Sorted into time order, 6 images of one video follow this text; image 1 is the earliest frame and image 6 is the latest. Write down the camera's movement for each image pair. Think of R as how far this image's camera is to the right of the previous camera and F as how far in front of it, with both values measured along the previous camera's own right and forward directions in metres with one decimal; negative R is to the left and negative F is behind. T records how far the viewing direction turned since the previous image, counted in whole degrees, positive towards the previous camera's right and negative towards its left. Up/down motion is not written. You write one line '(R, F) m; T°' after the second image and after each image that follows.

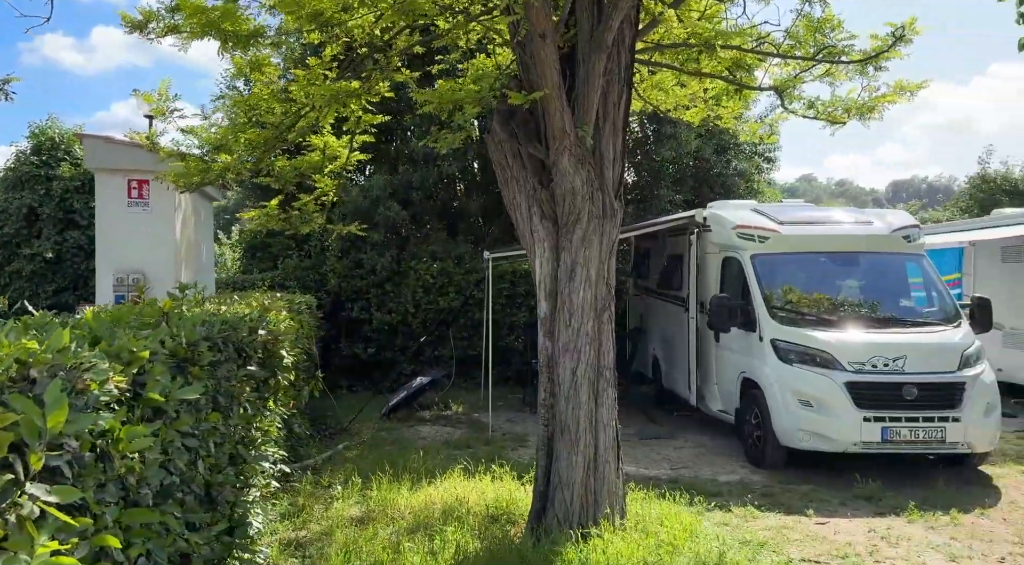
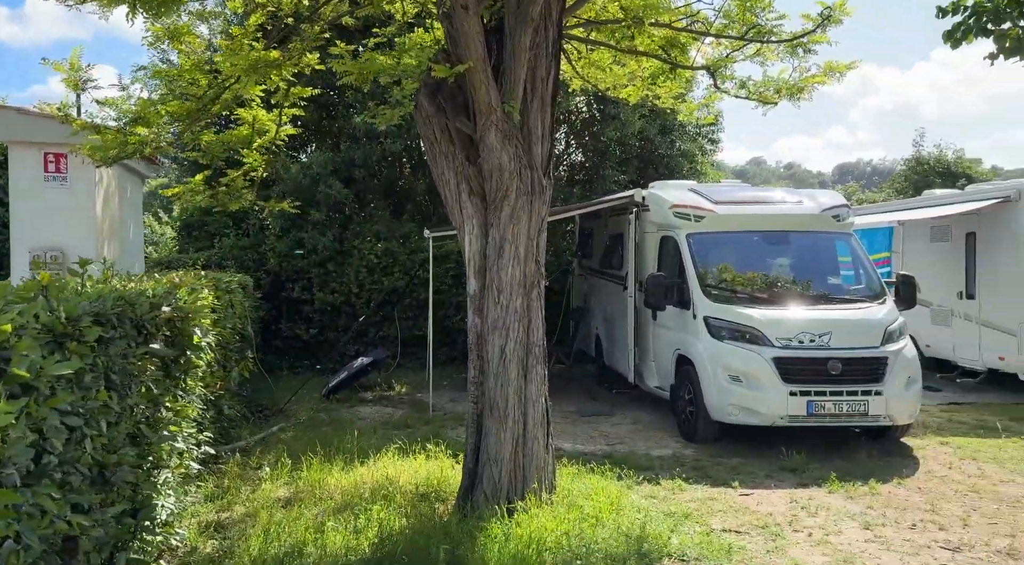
(+0.2, 0.0) m; +3°
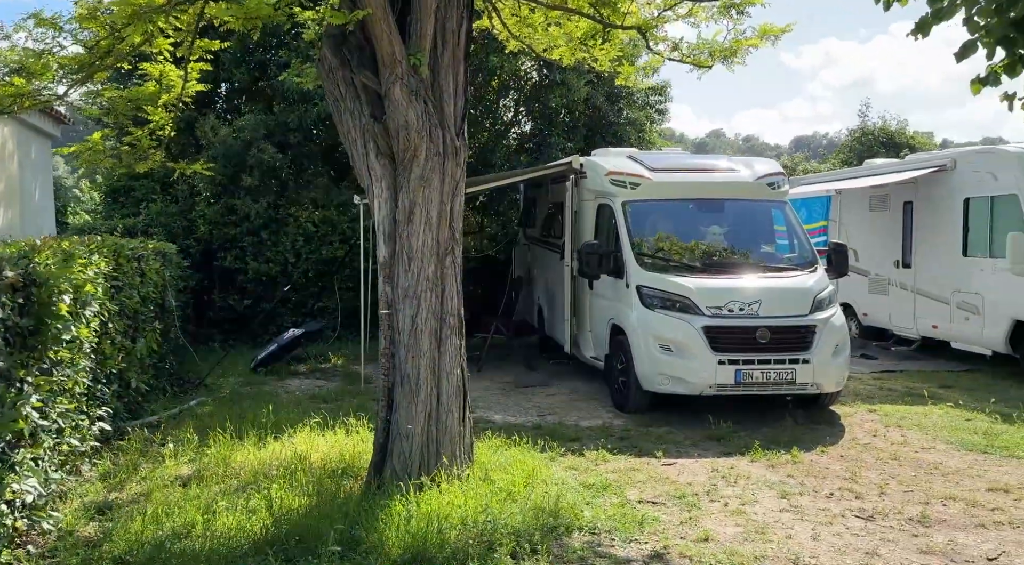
(+0.3, +0.2) m; +3°
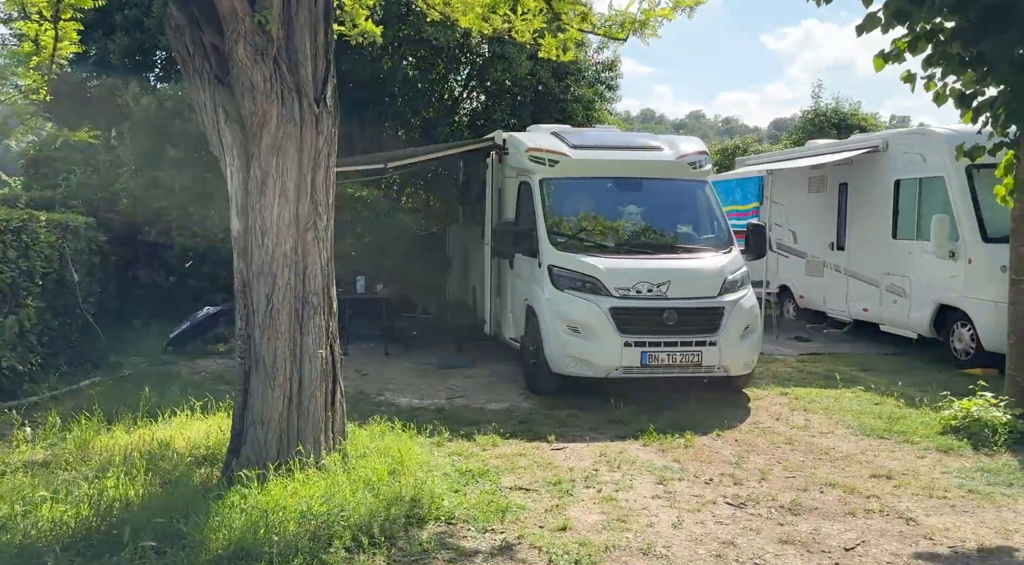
(+0.6, +0.2) m; +2°
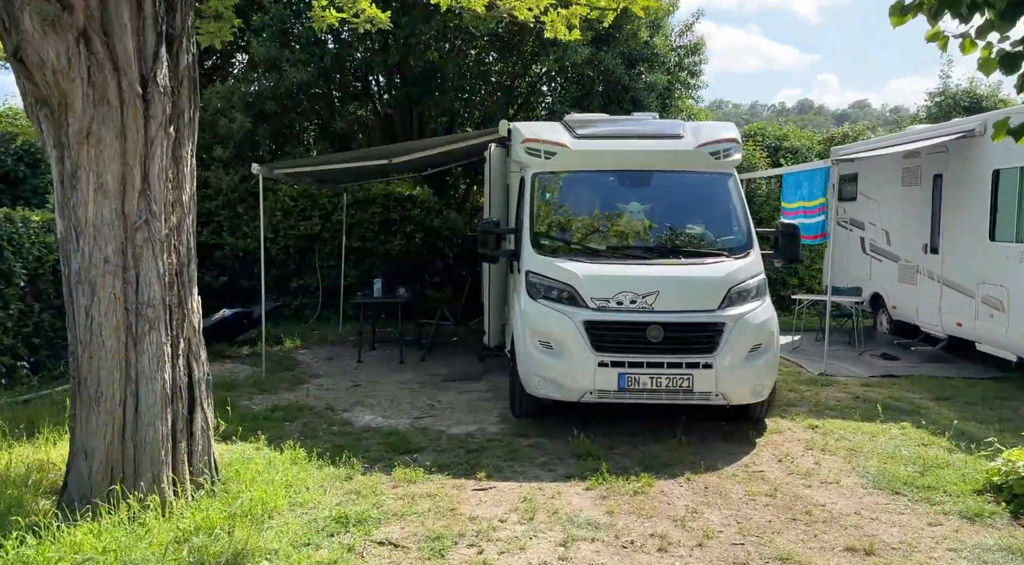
(+1.3, +0.9) m; -10°
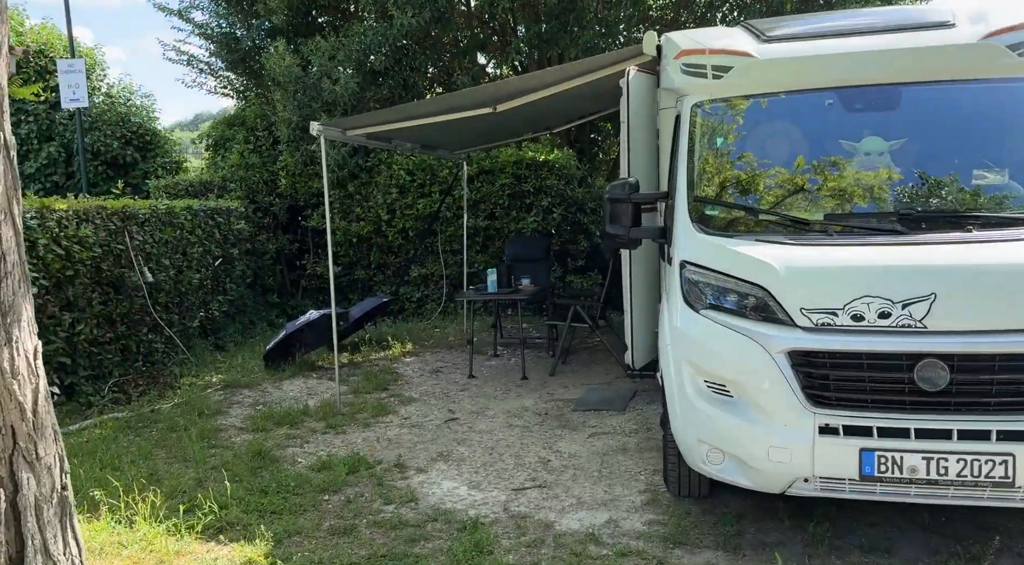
(+0.1, +2.5) m; -12°
